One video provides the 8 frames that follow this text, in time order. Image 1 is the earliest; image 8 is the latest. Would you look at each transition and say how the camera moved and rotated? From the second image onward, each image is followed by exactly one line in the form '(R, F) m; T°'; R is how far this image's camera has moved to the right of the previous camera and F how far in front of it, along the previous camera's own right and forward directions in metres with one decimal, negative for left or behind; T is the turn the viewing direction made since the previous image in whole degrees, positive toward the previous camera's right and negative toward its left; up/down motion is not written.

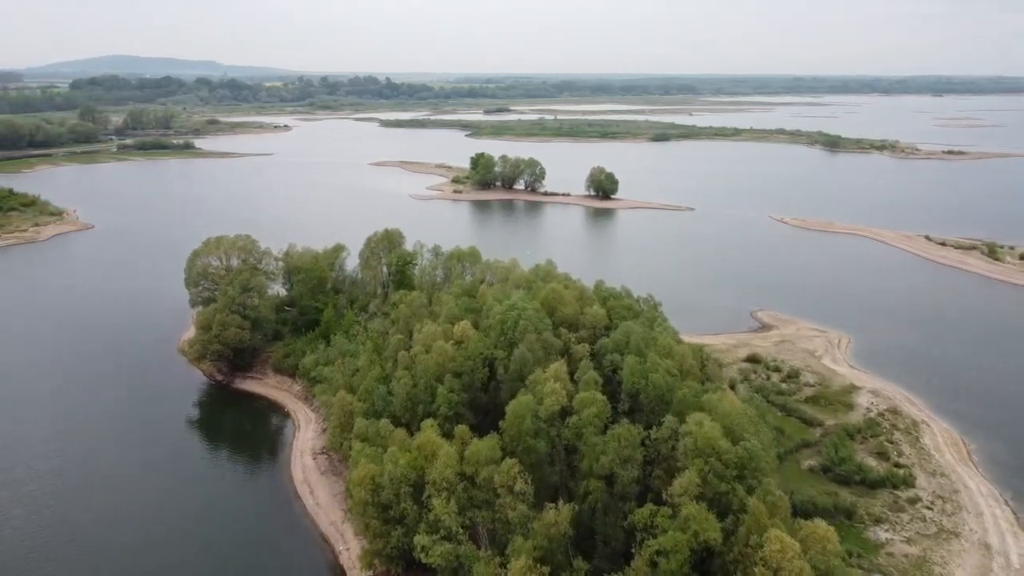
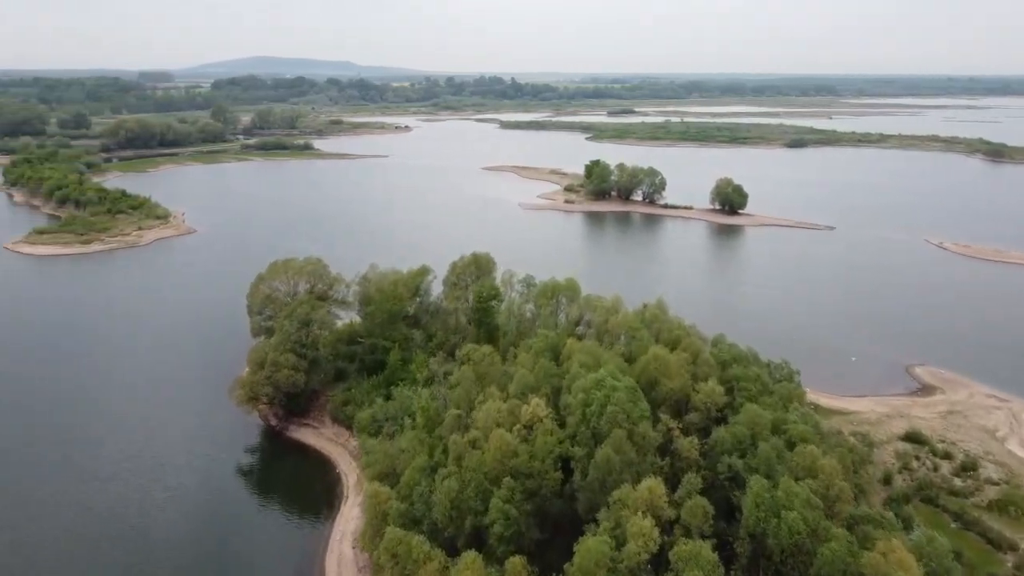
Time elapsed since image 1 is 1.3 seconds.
(+0.4, +3.1) m; -8°
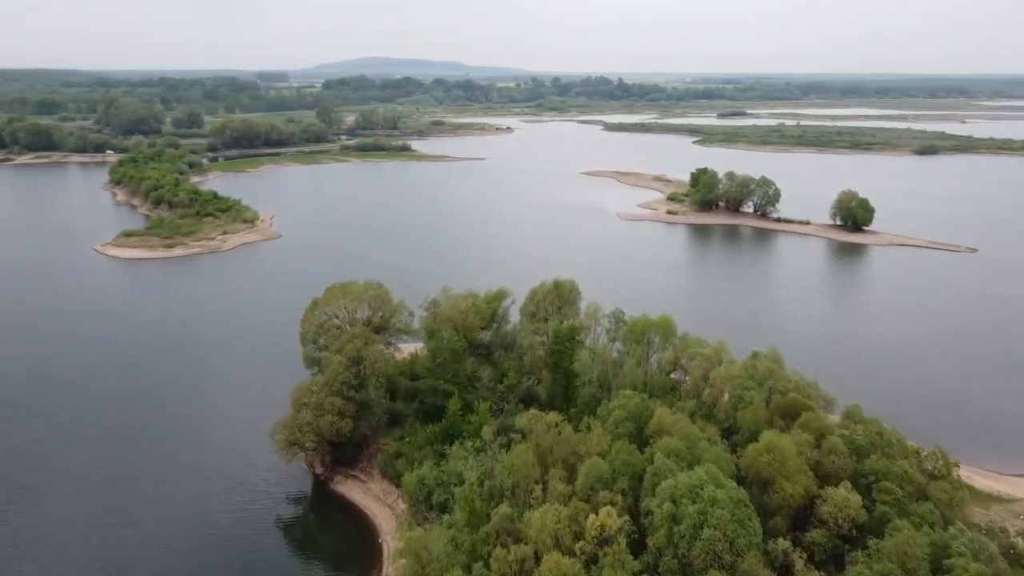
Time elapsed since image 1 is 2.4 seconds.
(+0.3, +2.5) m; -7°
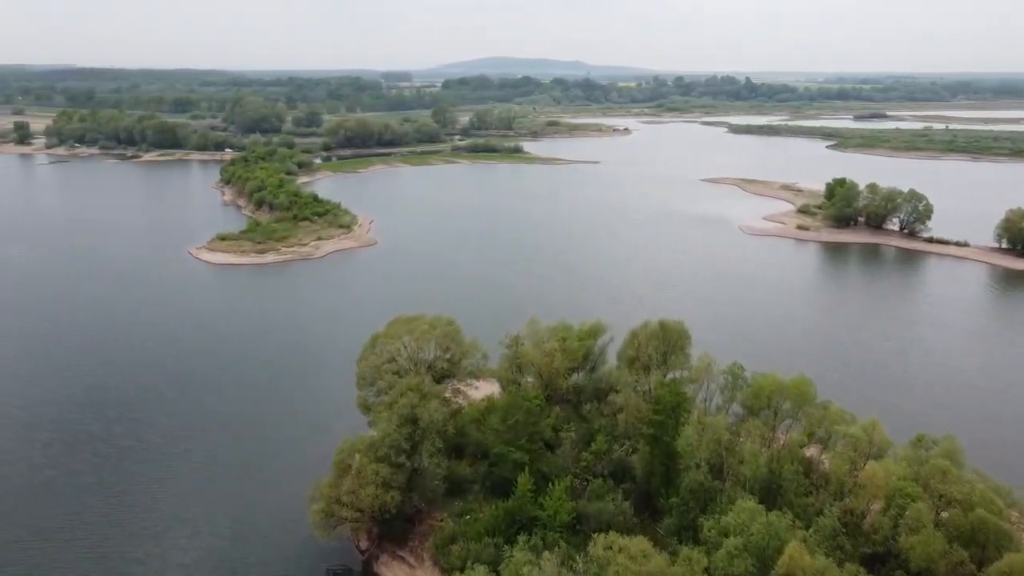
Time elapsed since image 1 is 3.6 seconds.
(+0.3, +2.8) m; -8°
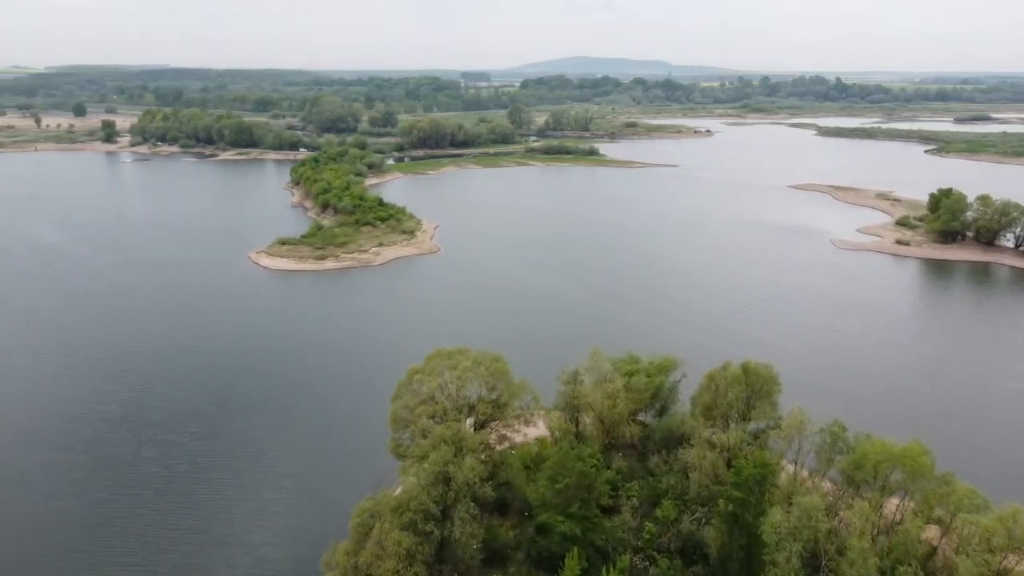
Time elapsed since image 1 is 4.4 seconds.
(+0.3, +1.9) m; -5°
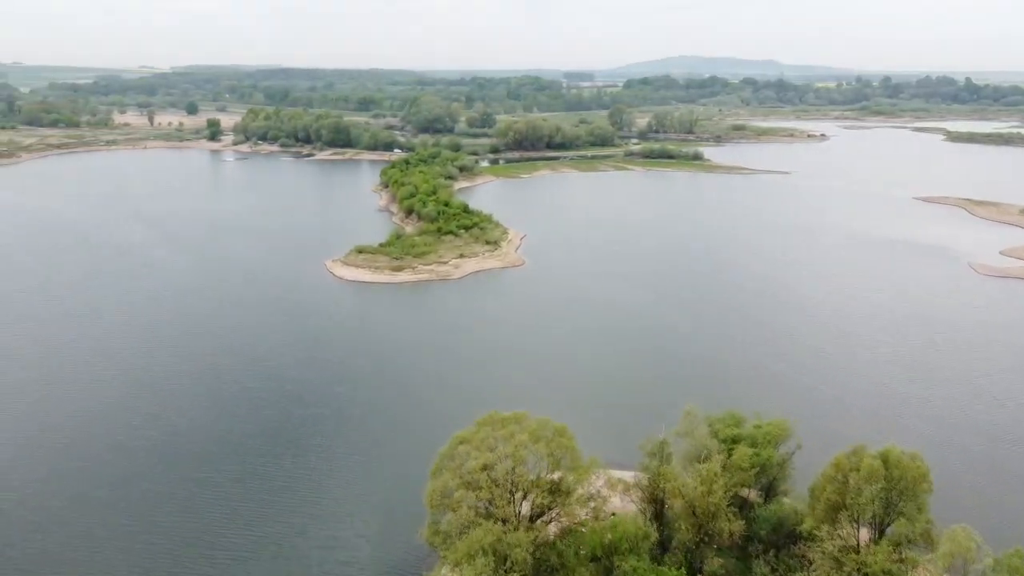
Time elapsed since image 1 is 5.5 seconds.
(+0.3, +2.5) m; -7°
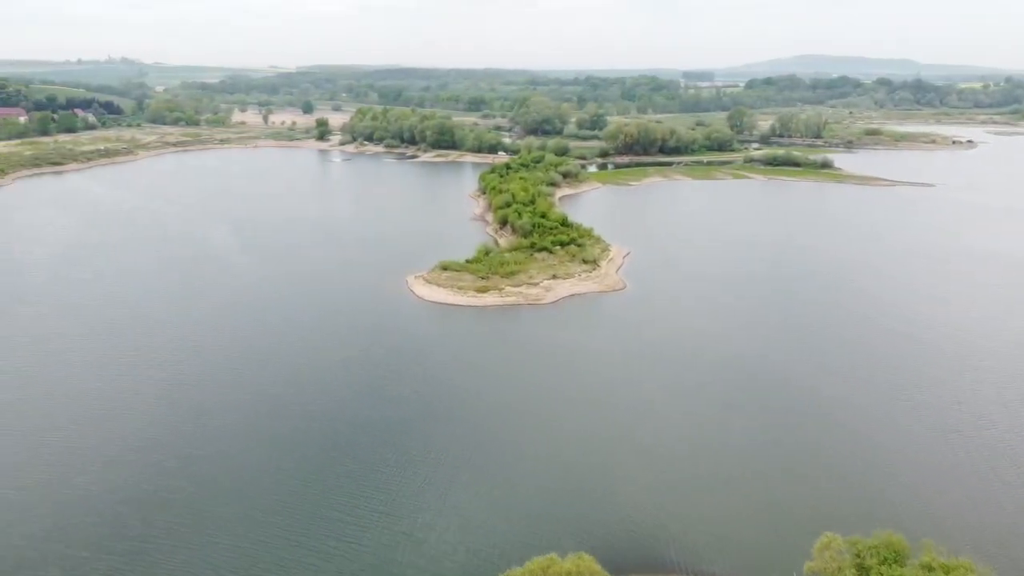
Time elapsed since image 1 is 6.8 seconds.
(+0.3, +3.1) m; -8°
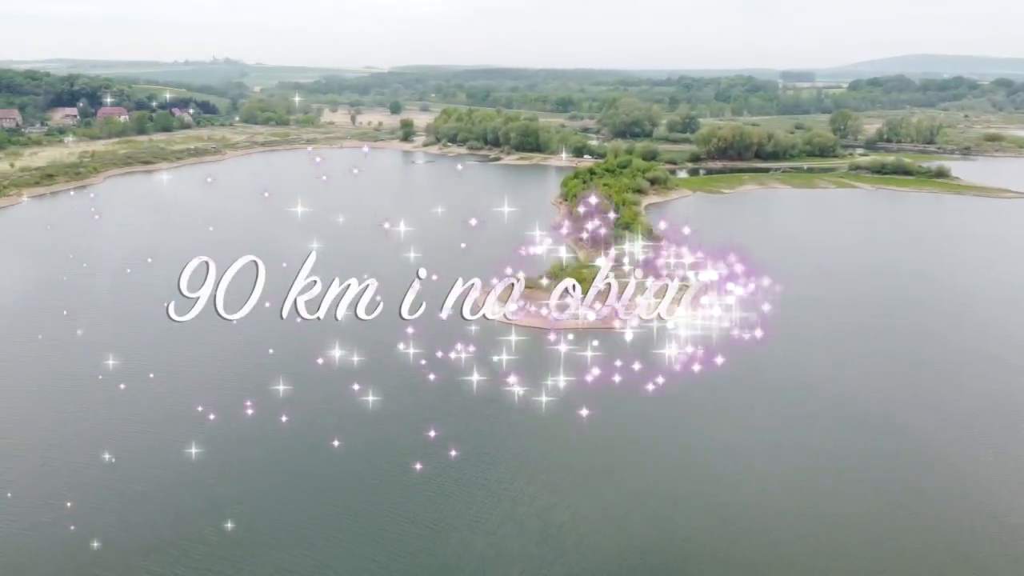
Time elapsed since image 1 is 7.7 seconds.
(+0.2, +2.2) m; -6°
